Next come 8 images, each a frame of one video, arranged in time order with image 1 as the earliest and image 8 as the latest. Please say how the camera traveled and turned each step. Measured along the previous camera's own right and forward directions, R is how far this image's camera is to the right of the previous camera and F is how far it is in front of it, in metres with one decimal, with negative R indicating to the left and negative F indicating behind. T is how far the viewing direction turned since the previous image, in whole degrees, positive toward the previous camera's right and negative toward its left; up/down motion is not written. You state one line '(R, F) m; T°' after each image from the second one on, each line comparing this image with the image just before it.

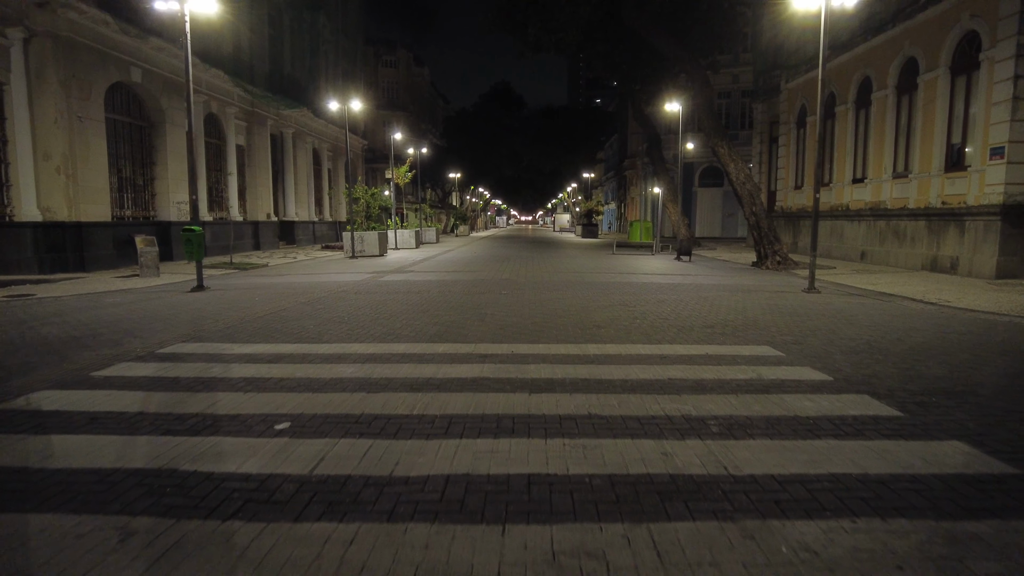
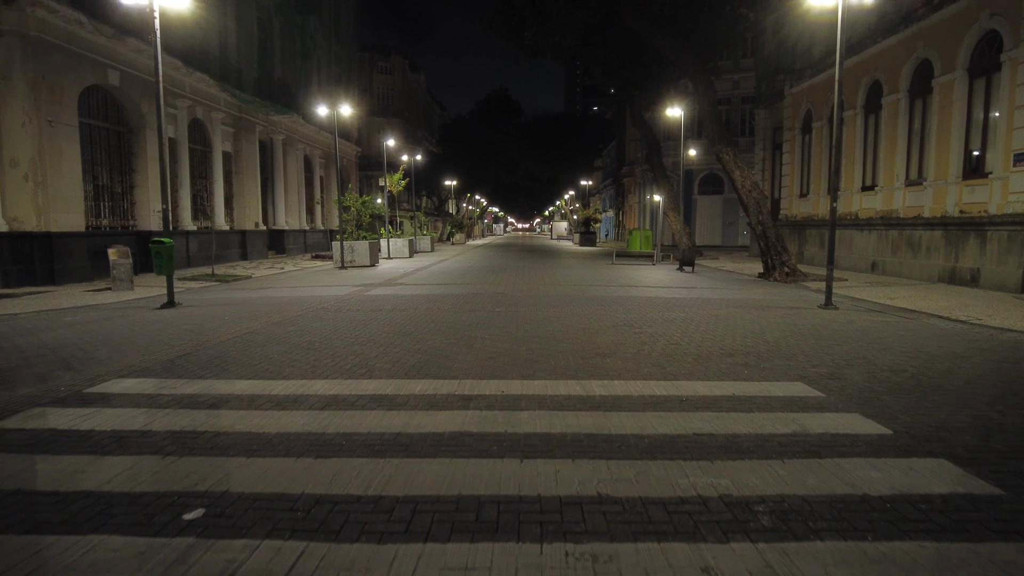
(+0.1, +1.0) m; 0°
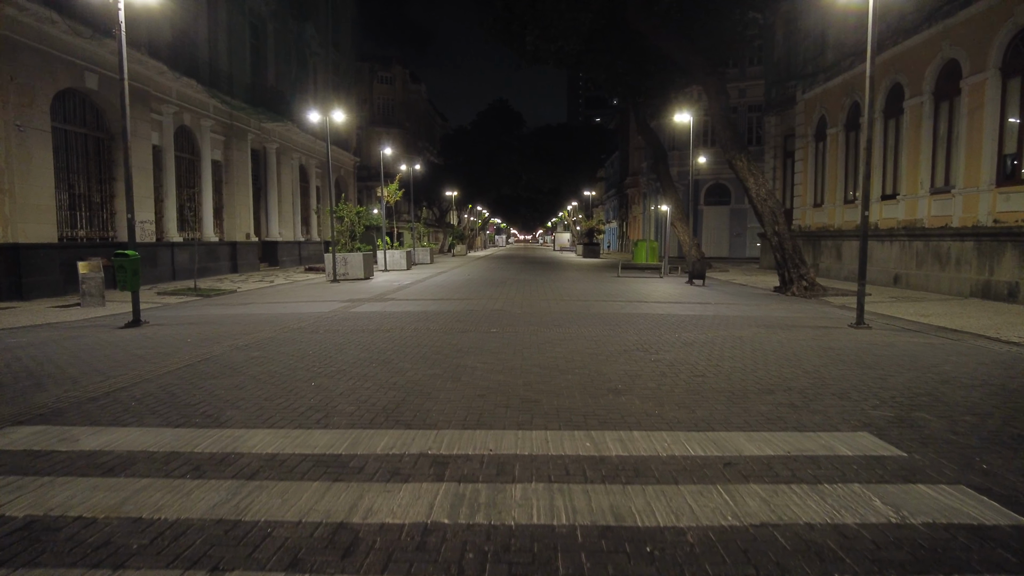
(+0.1, +1.2) m; 0°
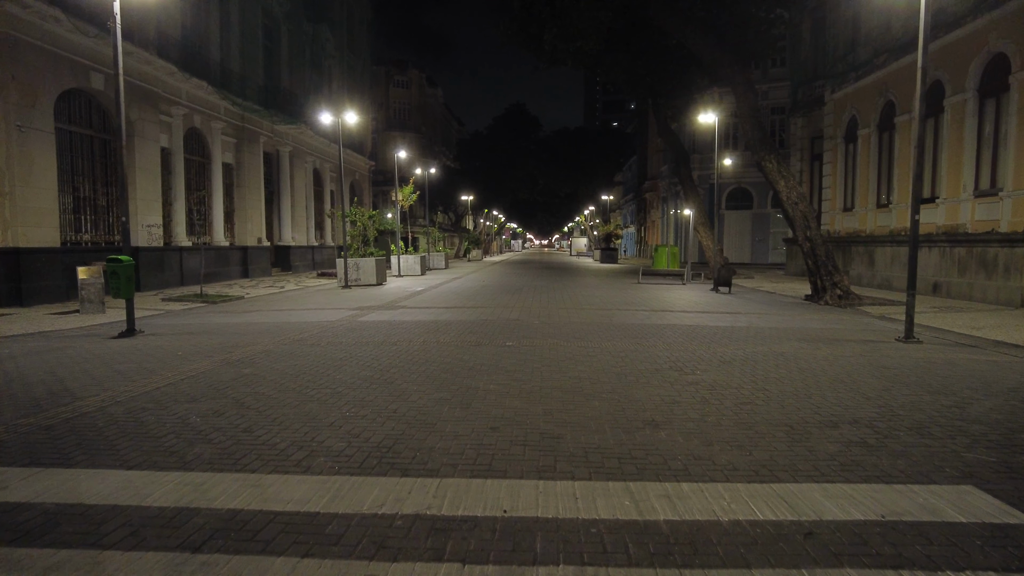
(0.0, +0.8) m; -1°
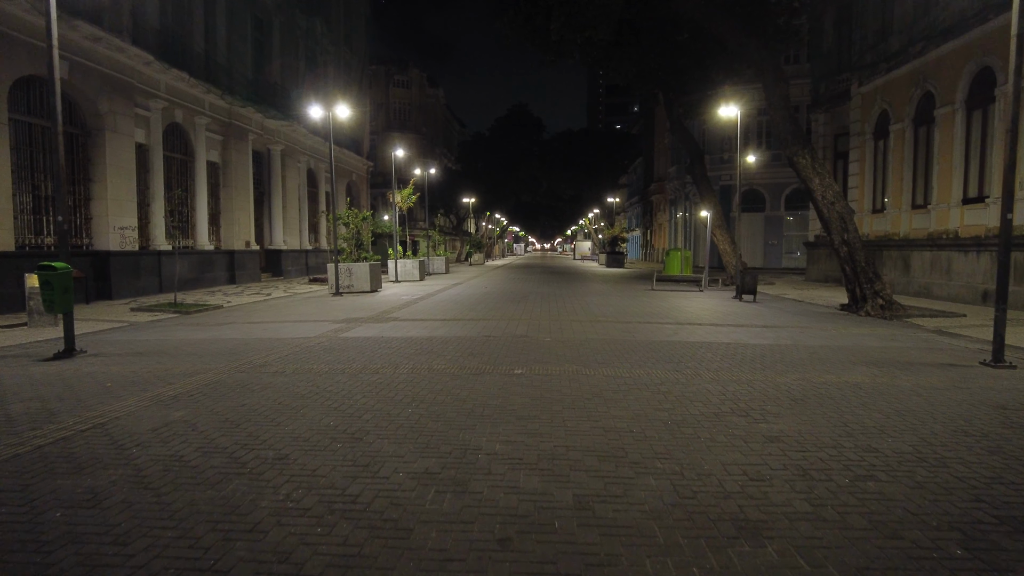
(-0.1, +1.7) m; 0°
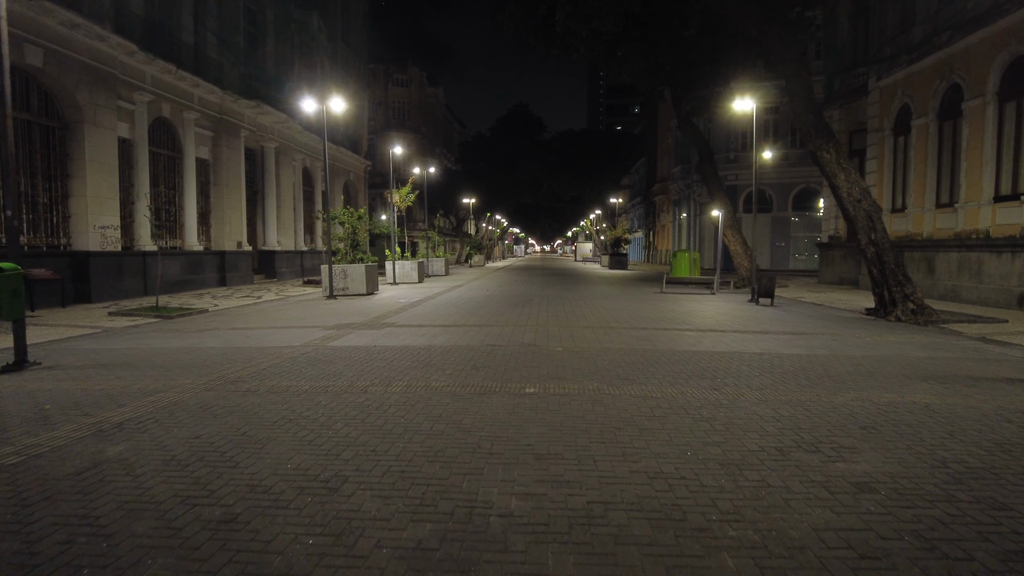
(-0.1, +1.0) m; 0°
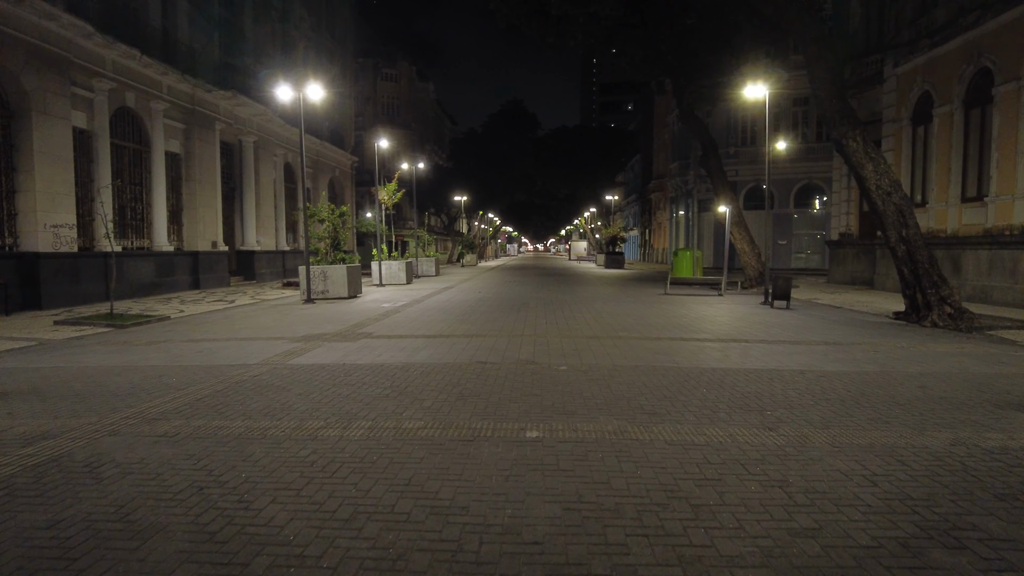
(0.0, +1.5) m; +1°
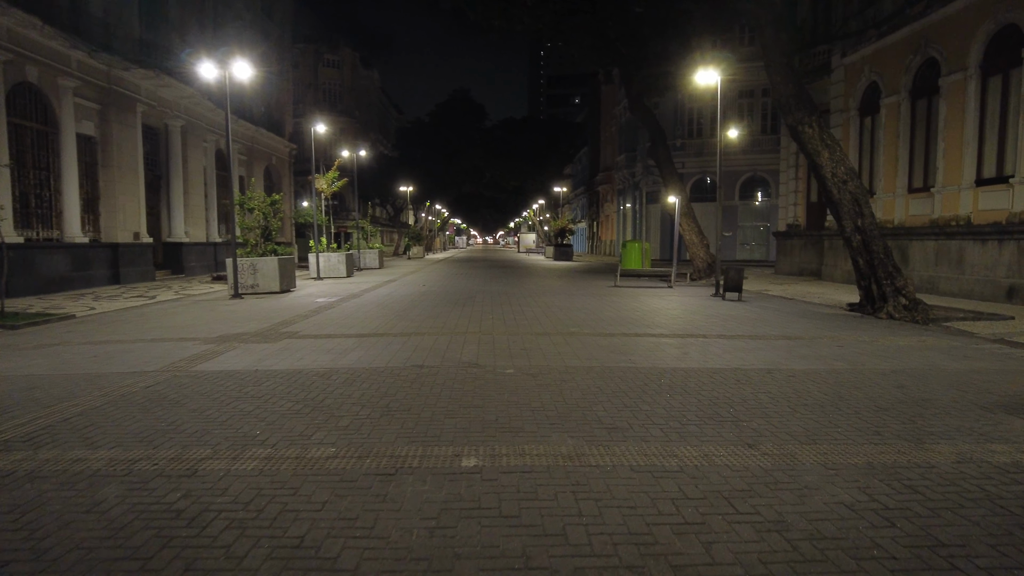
(+0.1, +0.9) m; +4°
